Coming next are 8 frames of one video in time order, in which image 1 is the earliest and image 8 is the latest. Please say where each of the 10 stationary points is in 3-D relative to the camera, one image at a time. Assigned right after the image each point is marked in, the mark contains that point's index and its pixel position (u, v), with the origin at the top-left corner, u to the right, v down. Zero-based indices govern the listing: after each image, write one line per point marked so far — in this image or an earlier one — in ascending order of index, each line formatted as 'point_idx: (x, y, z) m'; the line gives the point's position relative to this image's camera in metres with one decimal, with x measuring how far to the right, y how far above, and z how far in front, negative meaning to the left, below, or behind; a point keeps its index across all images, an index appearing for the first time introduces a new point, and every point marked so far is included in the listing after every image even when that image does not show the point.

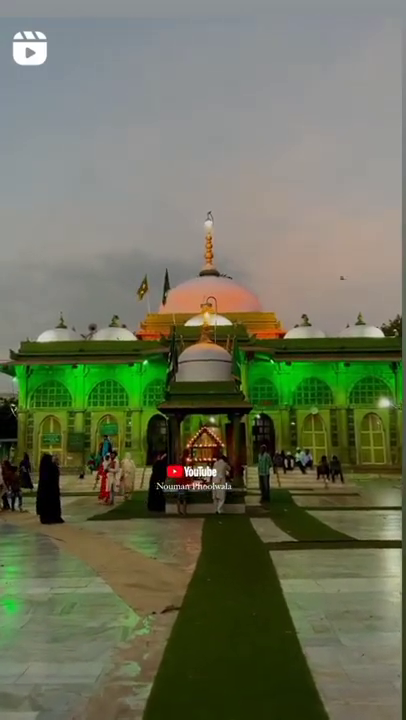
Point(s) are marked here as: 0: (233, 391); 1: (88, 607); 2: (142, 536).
0: (+0.7, -0.8, +16.5) m
1: (-1.0, -2.2, +6.0) m
2: (-1.0, -2.9, +11.2) m
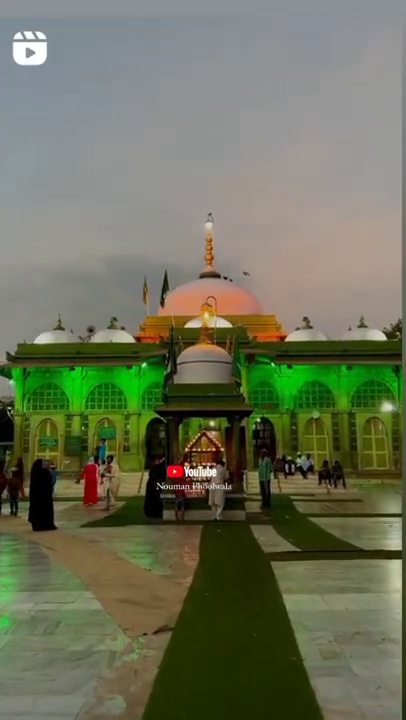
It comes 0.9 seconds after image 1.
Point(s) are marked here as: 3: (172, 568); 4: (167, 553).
0: (+0.7, -0.8, +15.9) m
1: (-1.1, -2.2, +5.5) m
2: (-1.0, -2.9, +10.6) m
3: (-0.4, -2.6, +8.4) m
4: (-0.5, -2.8, +9.7) m
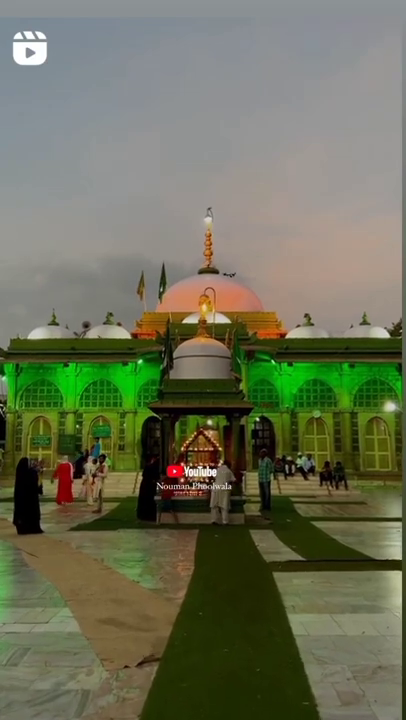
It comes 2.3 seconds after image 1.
0: (+0.7, -0.7, +15.1) m
1: (-1.1, -2.1, +4.7) m
2: (-1.1, -2.8, +9.8) m
3: (-0.4, -2.5, +7.6) m
4: (-0.6, -2.7, +8.9) m
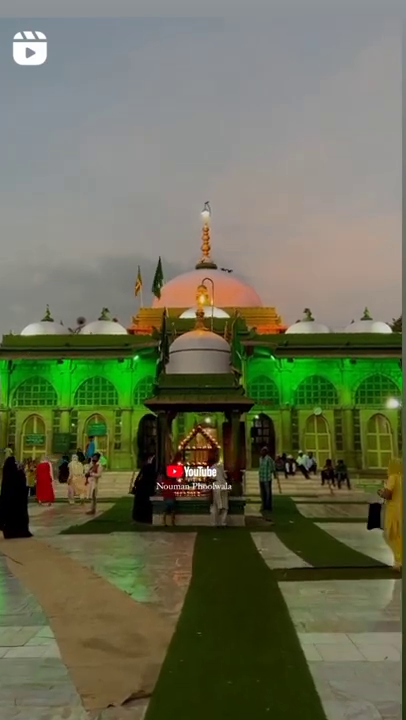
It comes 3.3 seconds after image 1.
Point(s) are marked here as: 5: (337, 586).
0: (+0.6, -0.5, +14.4) m
1: (-1.1, -2.0, +4.0) m
2: (-1.1, -2.7, +9.1) m
3: (-0.5, -2.4, +6.8) m
4: (-0.6, -2.6, +8.2) m
5: (+1.4, -2.4, +7.1) m
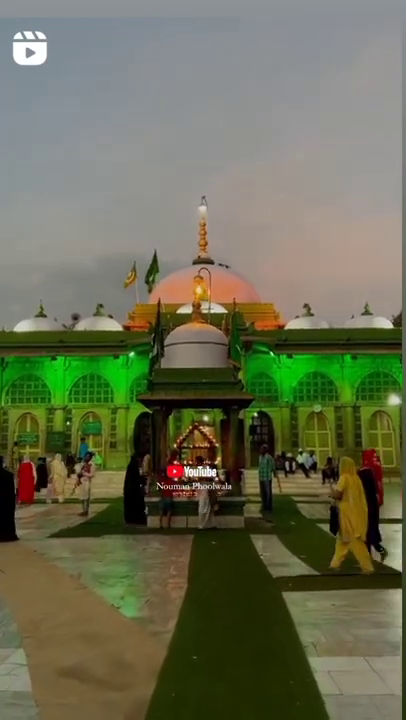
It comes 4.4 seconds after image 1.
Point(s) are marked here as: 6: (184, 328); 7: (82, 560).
0: (+0.5, -0.4, +13.7) m
1: (-1.1, -1.8, +3.3) m
2: (-1.1, -2.6, +8.4) m
3: (-0.5, -2.2, +6.2) m
4: (-0.6, -2.4, +7.5) m
5: (+1.4, -2.2, +6.4) m
6: (-0.4, +0.7, +14.9) m
7: (-1.6, -2.6, +8.8) m
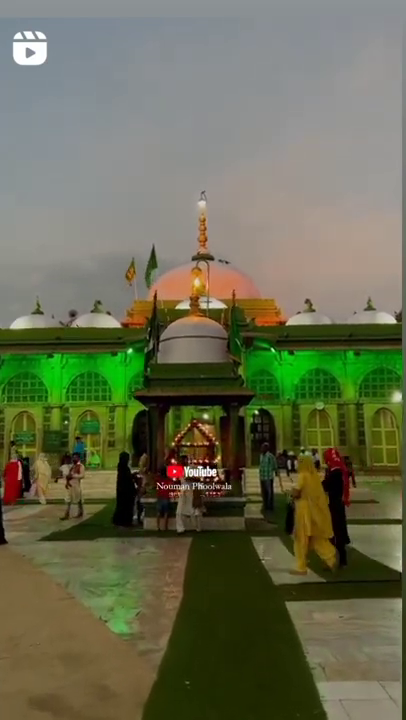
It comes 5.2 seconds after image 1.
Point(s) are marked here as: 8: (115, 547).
0: (+0.5, -0.3, +13.2) m
1: (-1.2, -1.8, +2.7) m
2: (-1.2, -2.5, +7.8) m
3: (-0.5, -2.2, +5.6) m
4: (-0.7, -2.3, +7.0) m
5: (+1.3, -2.1, +5.9) m
6: (-0.5, +0.8, +14.4) m
7: (-1.6, -2.5, +8.2) m
8: (-1.3, -2.8, +10.0) m
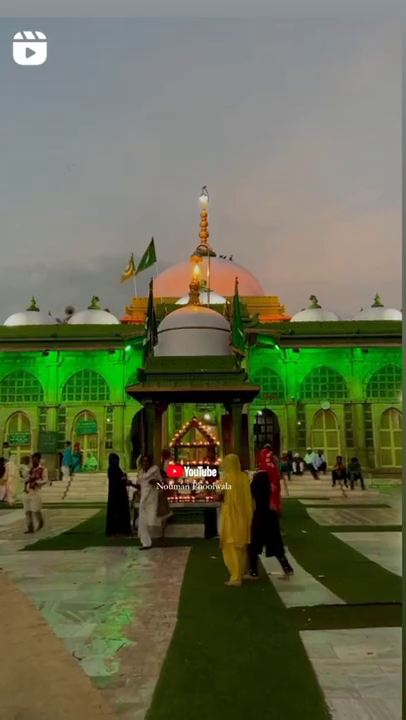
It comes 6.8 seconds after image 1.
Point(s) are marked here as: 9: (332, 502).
0: (+0.5, -0.2, +12.1) m
1: (-1.2, -1.6, +1.7) m
2: (-1.2, -2.3, +6.8) m
3: (-0.5, -2.0, +4.6) m
4: (-0.7, -2.2, +5.9) m
5: (+1.3, -2.0, +4.8) m
6: (-0.4, +0.9, +13.3) m
7: (-1.6, -2.4, +7.2) m
8: (-1.3, -2.6, +9.0) m
9: (+3.6, -3.9, +18.6) m
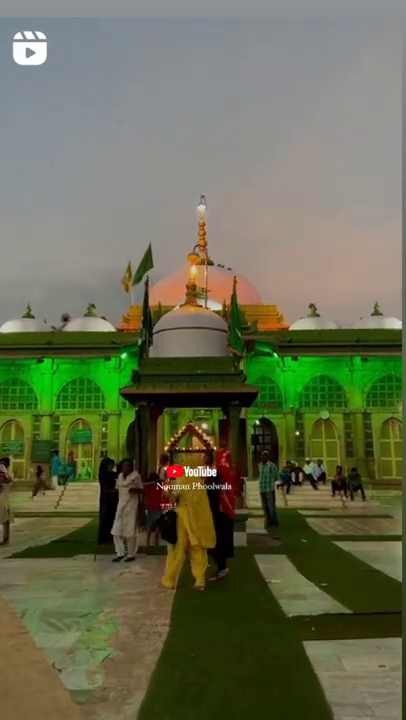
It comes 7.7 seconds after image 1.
0: (+0.5, -0.2, +11.7) m
1: (-1.2, -1.4, +1.2) m
2: (-1.2, -2.3, +6.4) m
3: (-0.6, -1.9, +4.1) m
4: (-0.7, -2.1, +5.5) m
5: (+1.3, -1.9, +4.4) m
6: (-0.5, +0.9, +13.0) m
7: (-1.7, -2.3, +6.7) m
8: (-1.4, -2.6, +8.5) m
9: (+3.5, -4.1, +18.1) m
